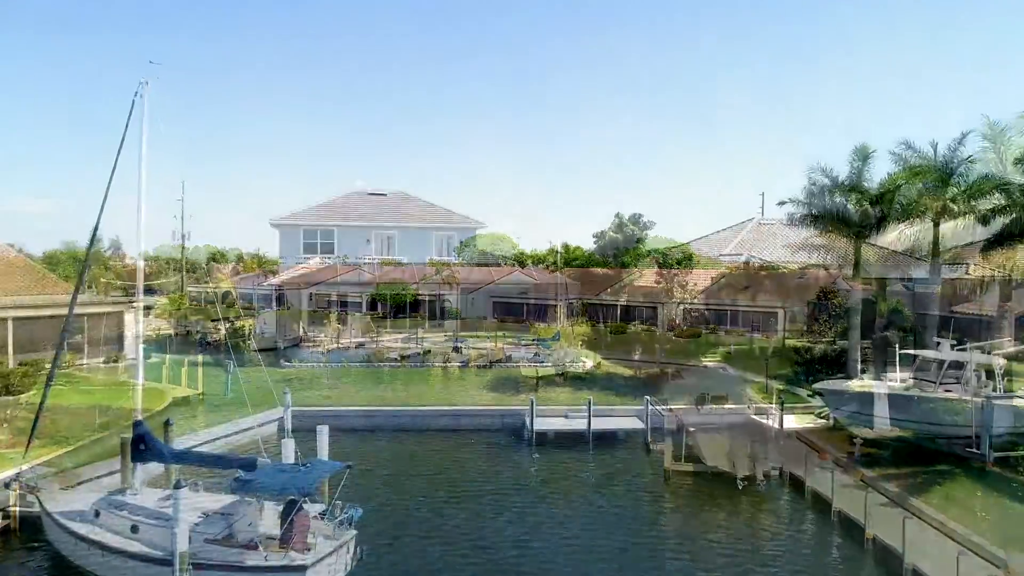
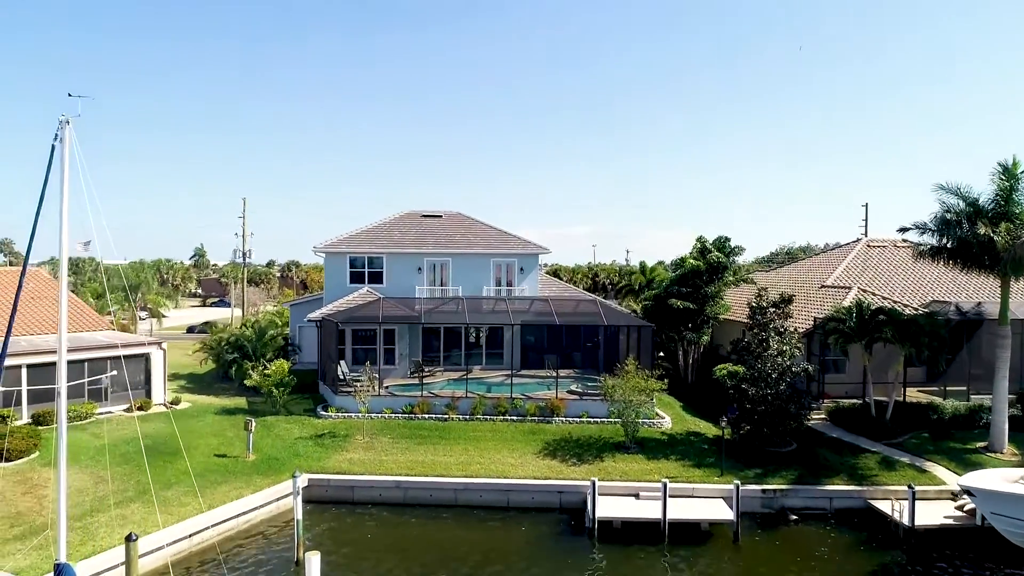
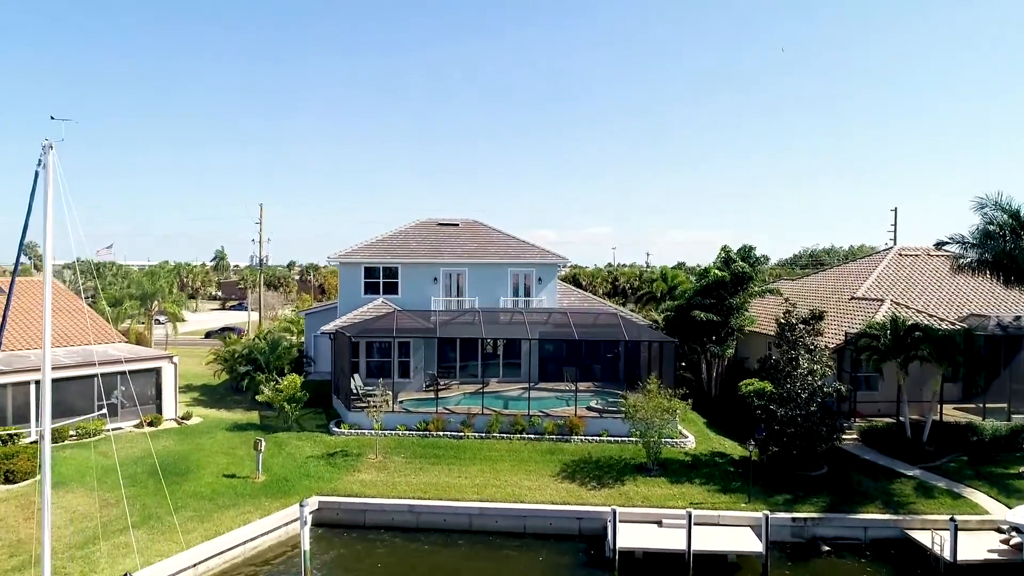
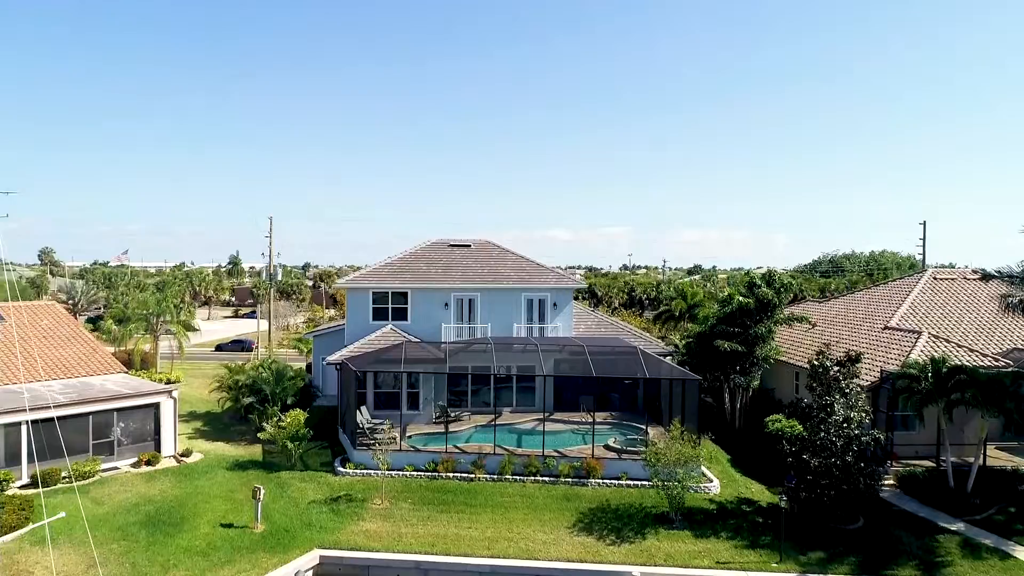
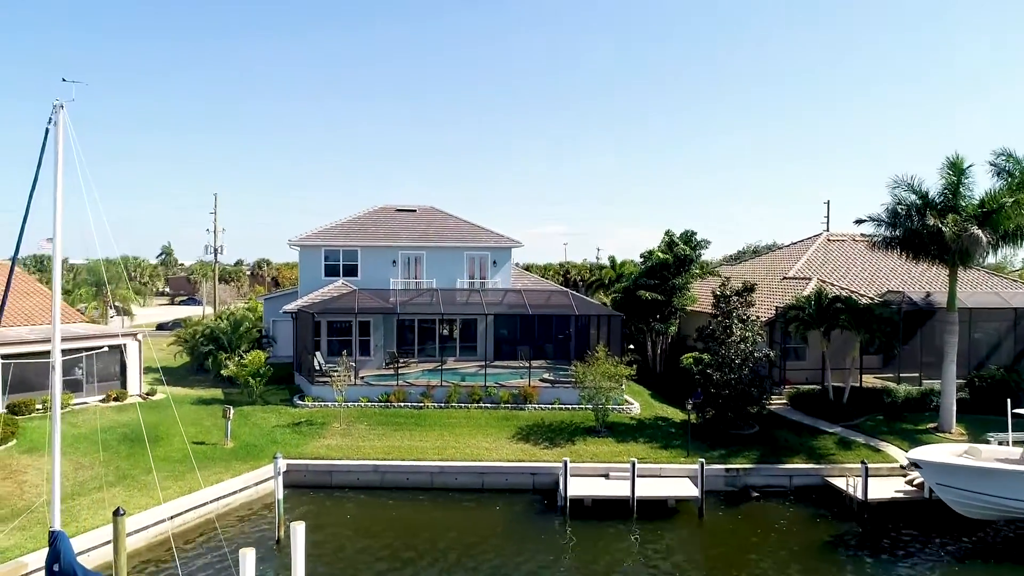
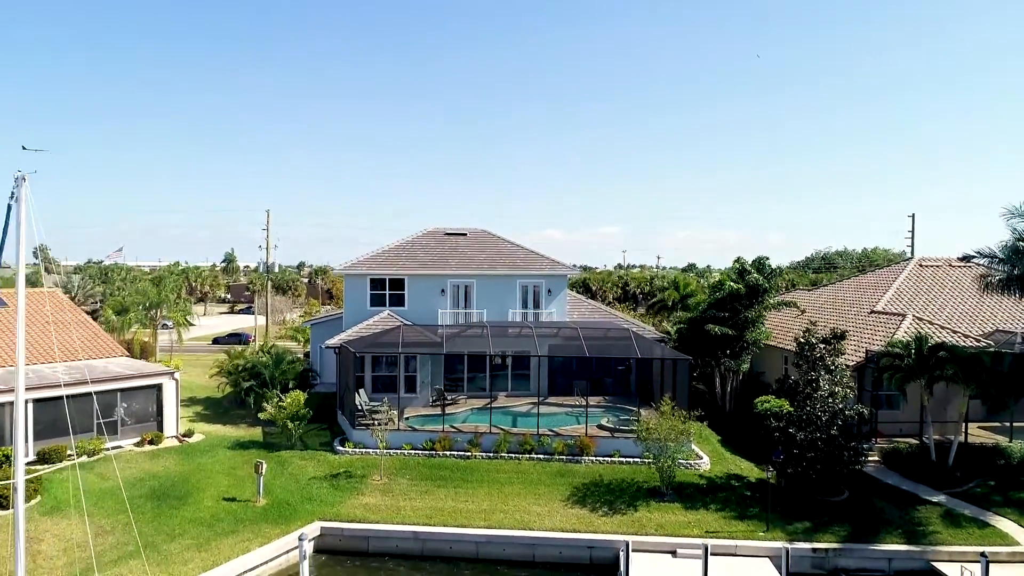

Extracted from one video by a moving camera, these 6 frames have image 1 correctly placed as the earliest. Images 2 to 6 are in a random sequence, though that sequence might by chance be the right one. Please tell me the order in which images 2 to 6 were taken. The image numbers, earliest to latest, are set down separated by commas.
5, 2, 3, 6, 4
